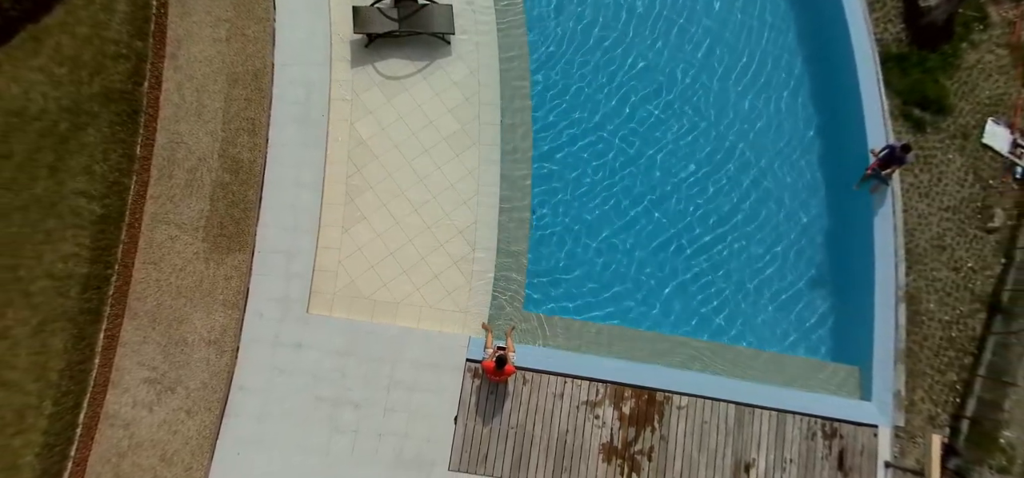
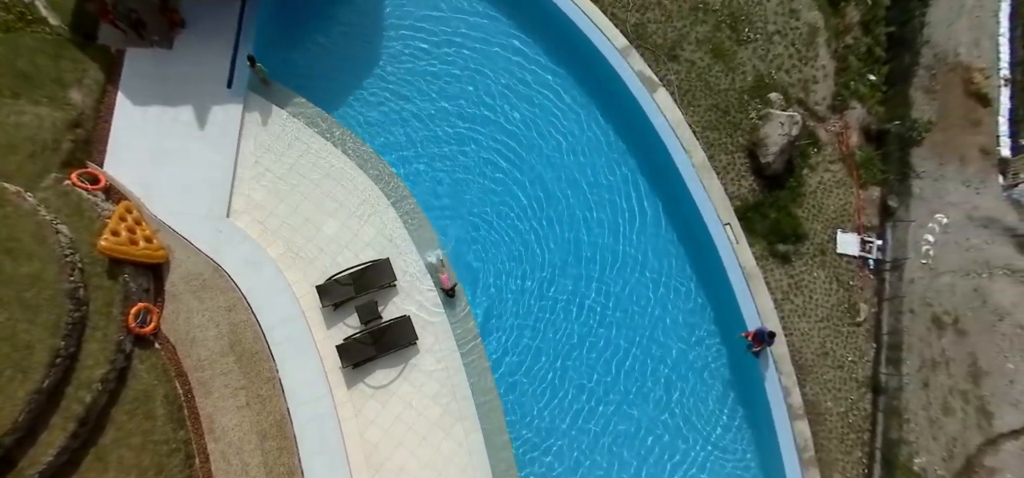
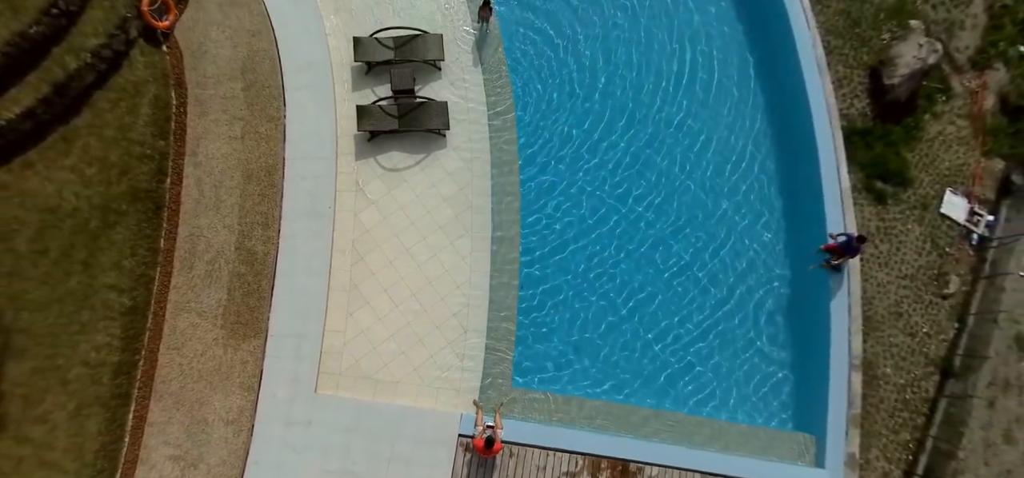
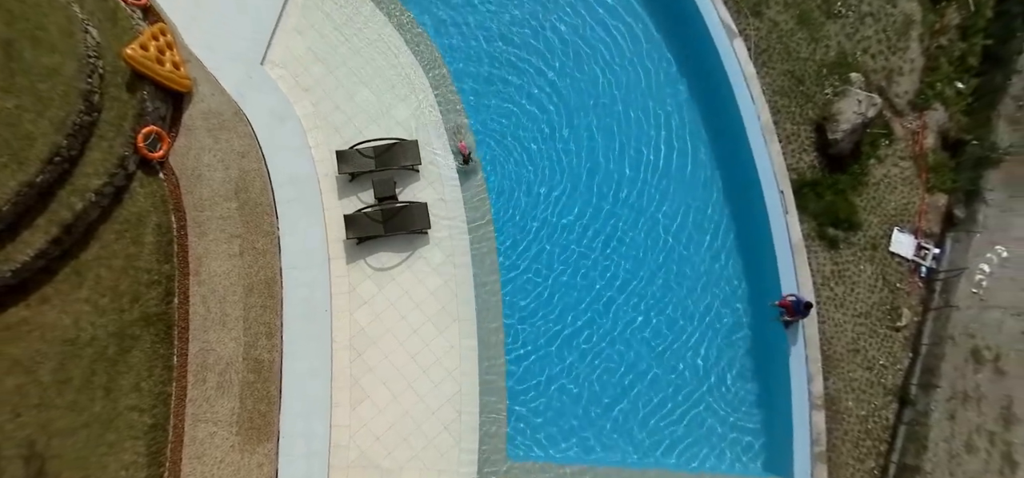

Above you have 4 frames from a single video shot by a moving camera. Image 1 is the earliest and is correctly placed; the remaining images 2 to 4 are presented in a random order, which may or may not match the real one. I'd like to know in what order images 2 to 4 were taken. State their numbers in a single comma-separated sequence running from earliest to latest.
3, 4, 2
